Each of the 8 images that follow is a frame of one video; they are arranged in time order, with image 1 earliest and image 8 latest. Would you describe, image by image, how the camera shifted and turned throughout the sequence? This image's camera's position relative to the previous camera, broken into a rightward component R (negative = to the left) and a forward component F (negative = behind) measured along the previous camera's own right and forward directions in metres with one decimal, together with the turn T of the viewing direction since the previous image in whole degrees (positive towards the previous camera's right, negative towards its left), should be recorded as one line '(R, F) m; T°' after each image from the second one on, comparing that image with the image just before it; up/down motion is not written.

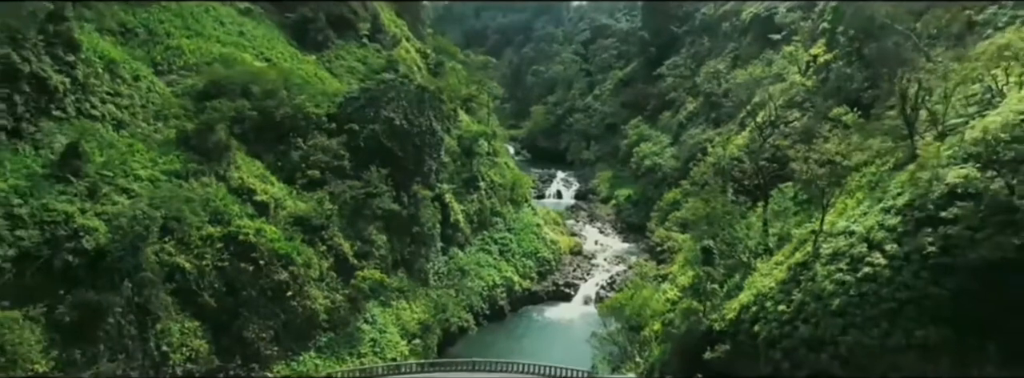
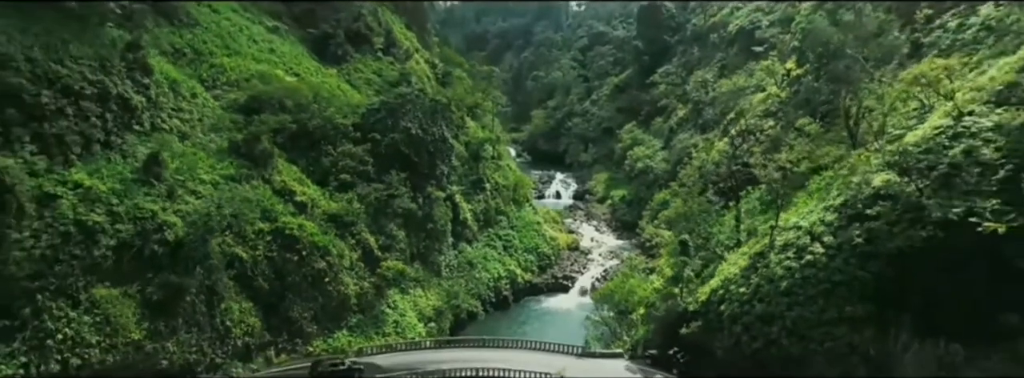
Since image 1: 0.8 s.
(-0.2, -3.3) m; 0°
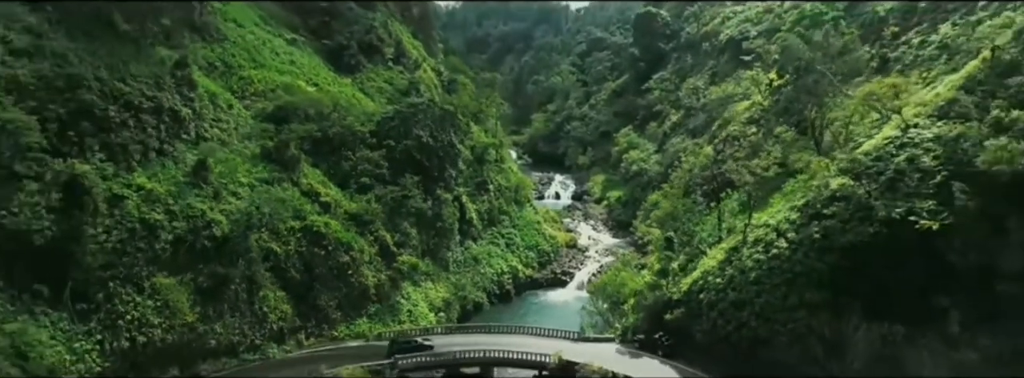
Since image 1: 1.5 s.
(-0.1, -2.7) m; 0°
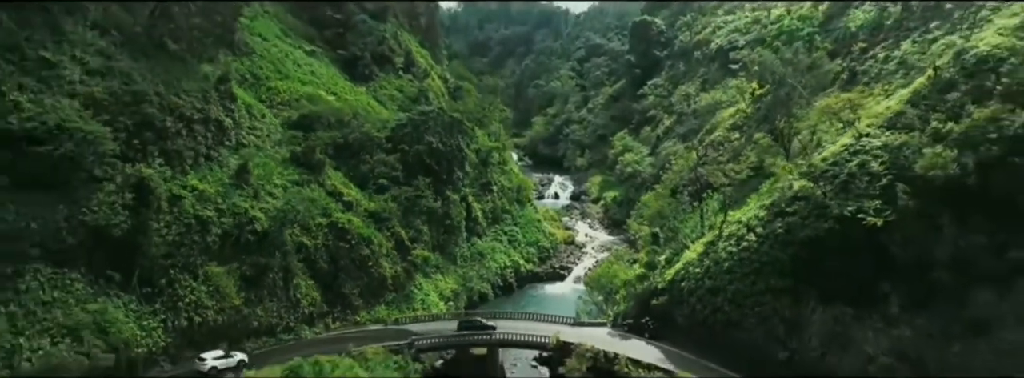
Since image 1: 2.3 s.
(-0.1, -3.0) m; 0°
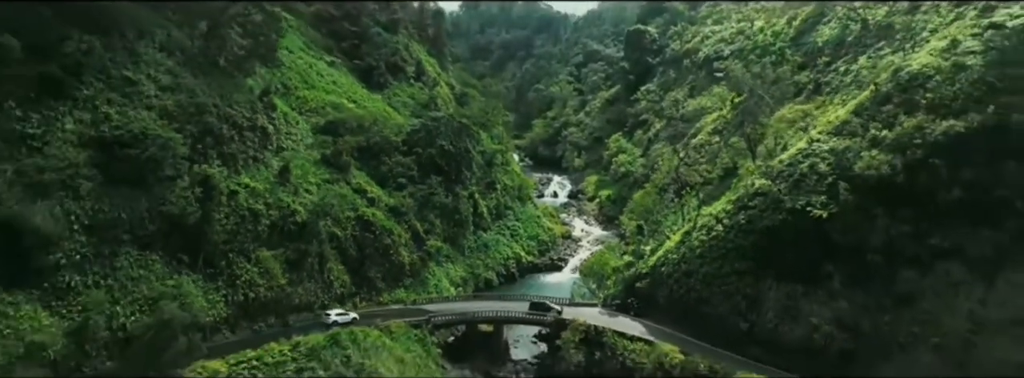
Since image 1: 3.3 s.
(-0.2, -4.1) m; 0°
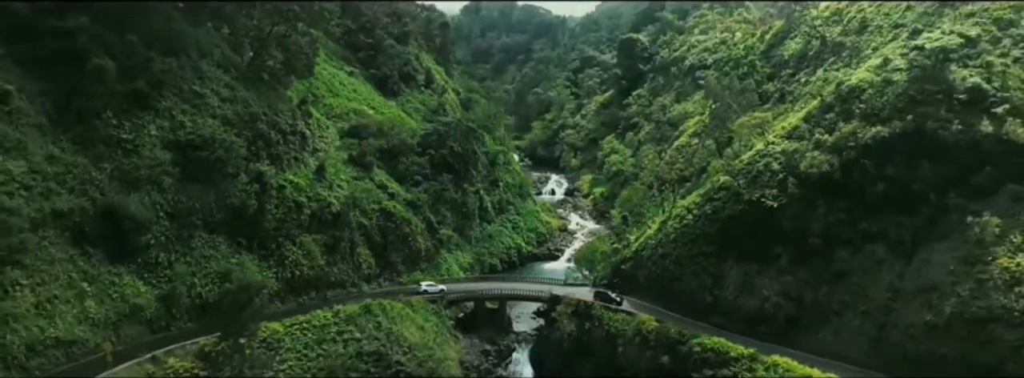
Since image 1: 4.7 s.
(-0.2, -5.1) m; 0°
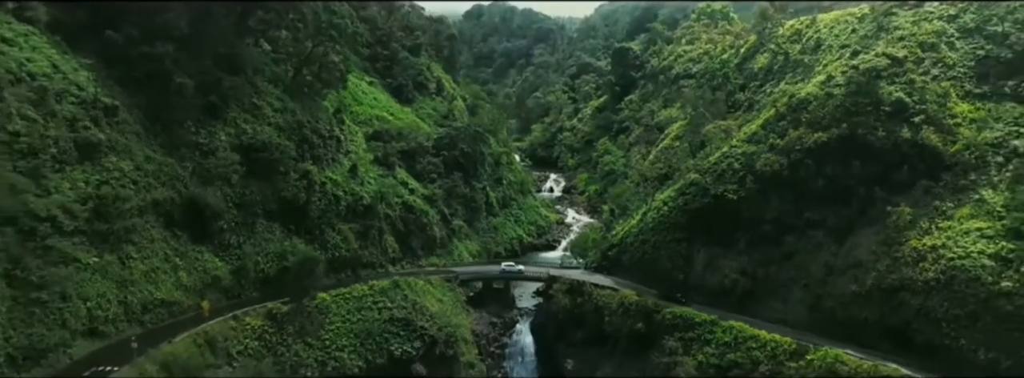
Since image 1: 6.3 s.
(-0.3, -6.2) m; 0°
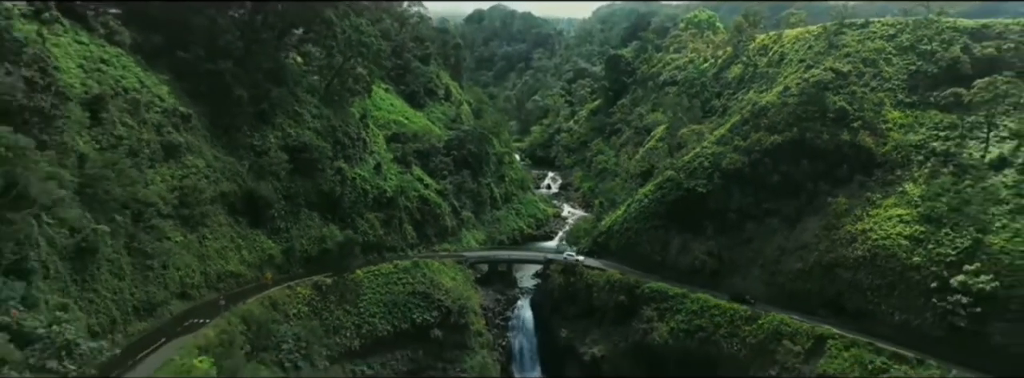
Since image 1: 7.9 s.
(-0.3, -6.5) m; 0°
